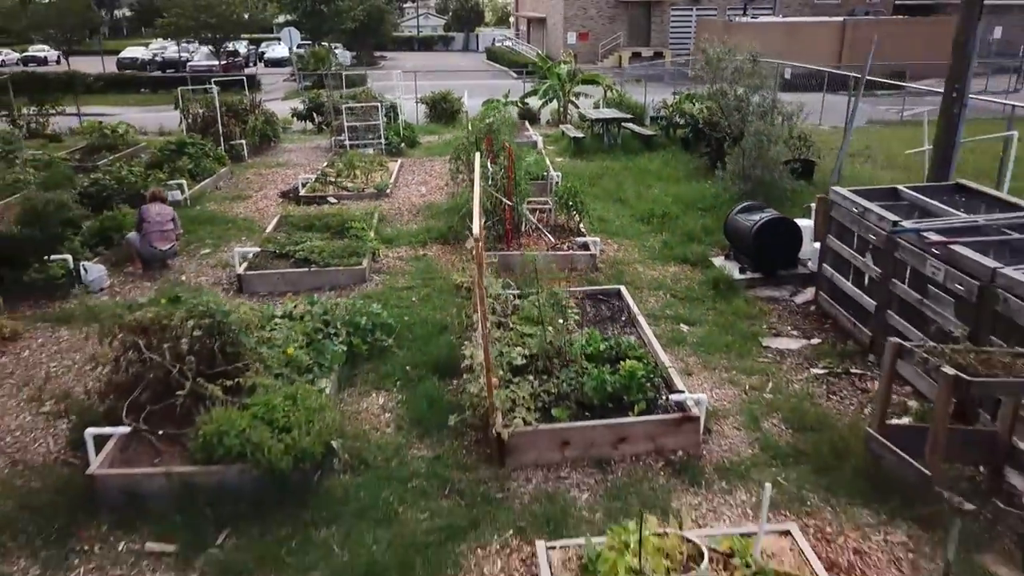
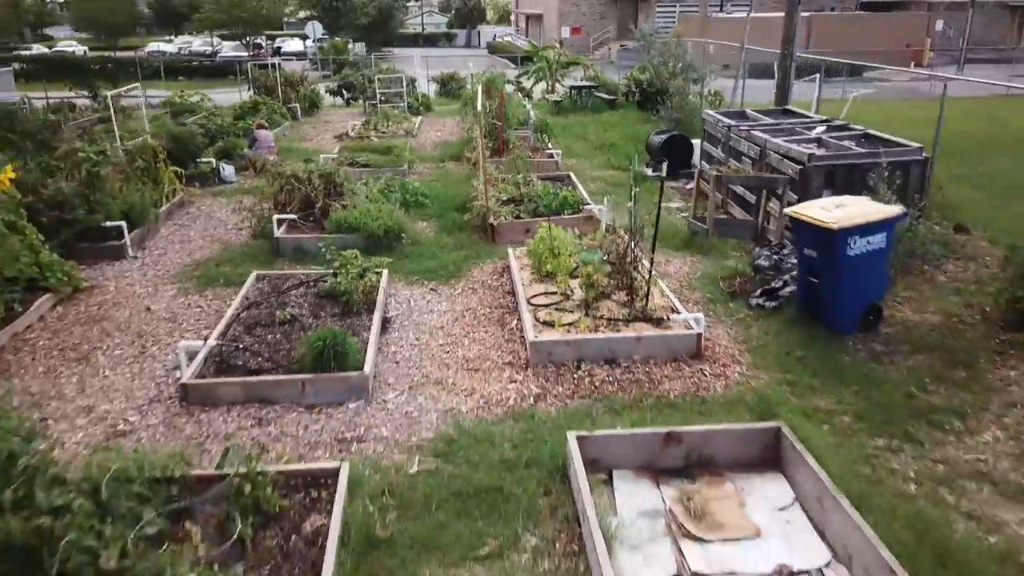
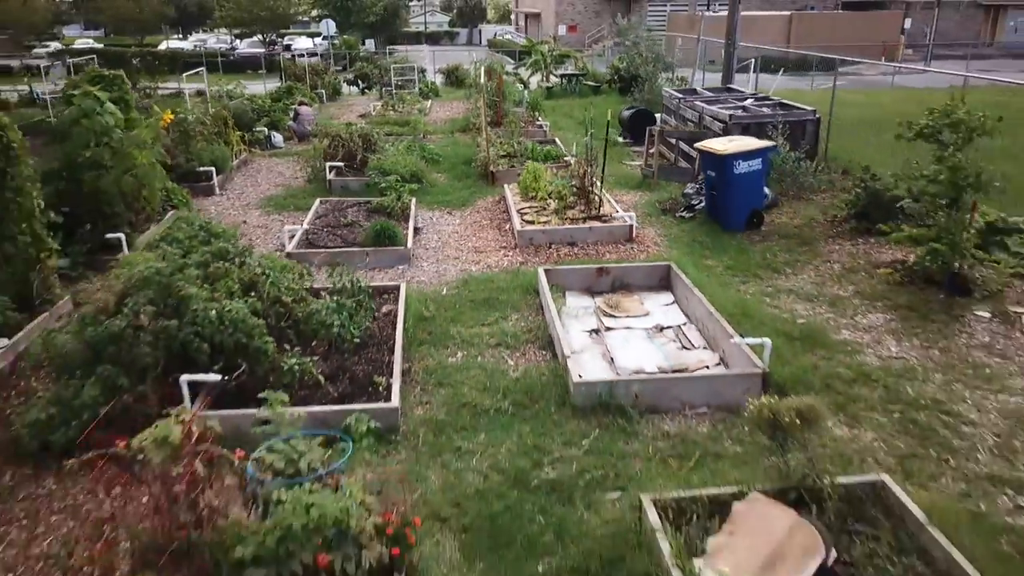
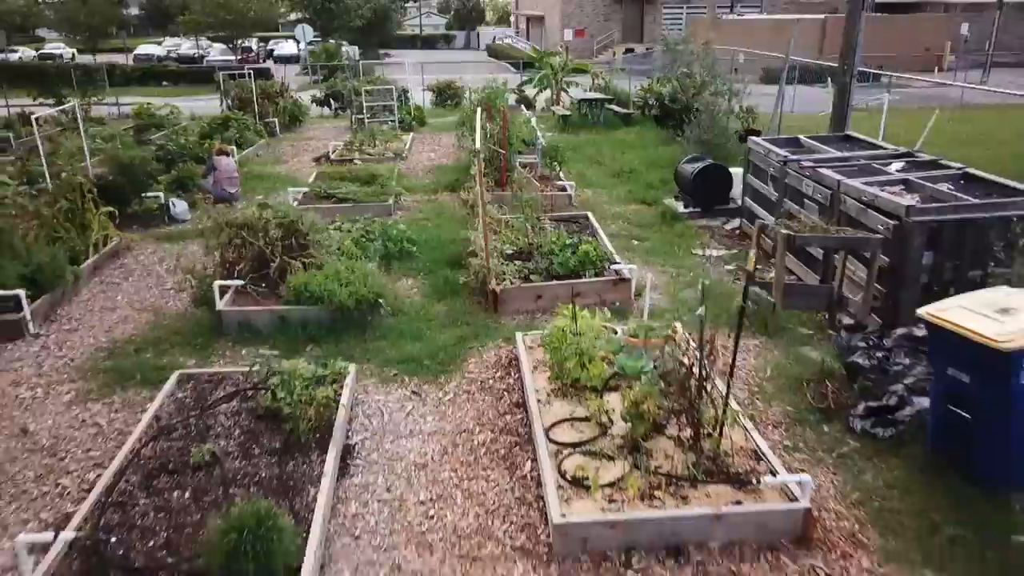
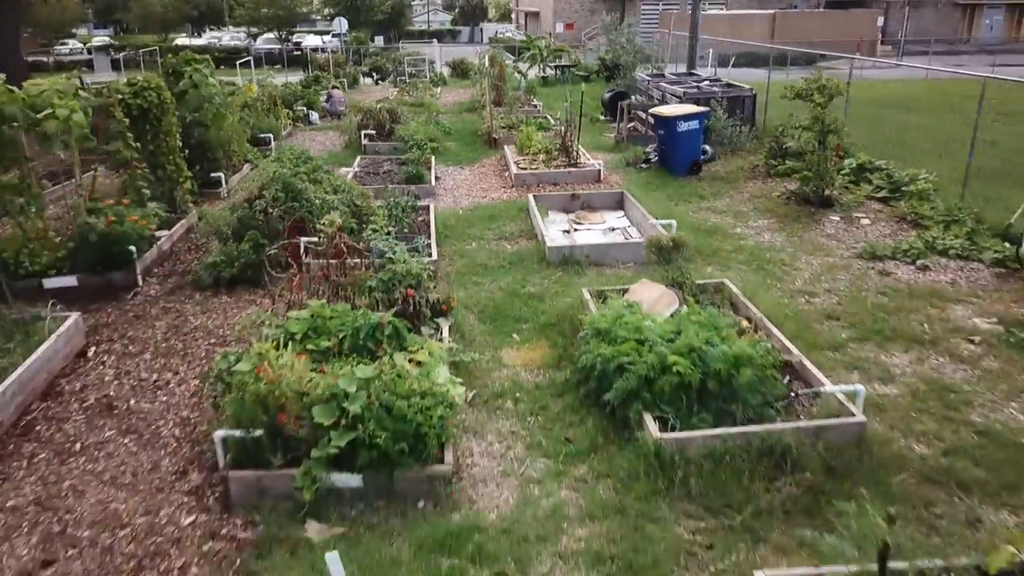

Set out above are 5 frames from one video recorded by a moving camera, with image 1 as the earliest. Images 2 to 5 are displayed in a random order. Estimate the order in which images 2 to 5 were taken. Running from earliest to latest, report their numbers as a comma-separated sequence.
4, 2, 3, 5
